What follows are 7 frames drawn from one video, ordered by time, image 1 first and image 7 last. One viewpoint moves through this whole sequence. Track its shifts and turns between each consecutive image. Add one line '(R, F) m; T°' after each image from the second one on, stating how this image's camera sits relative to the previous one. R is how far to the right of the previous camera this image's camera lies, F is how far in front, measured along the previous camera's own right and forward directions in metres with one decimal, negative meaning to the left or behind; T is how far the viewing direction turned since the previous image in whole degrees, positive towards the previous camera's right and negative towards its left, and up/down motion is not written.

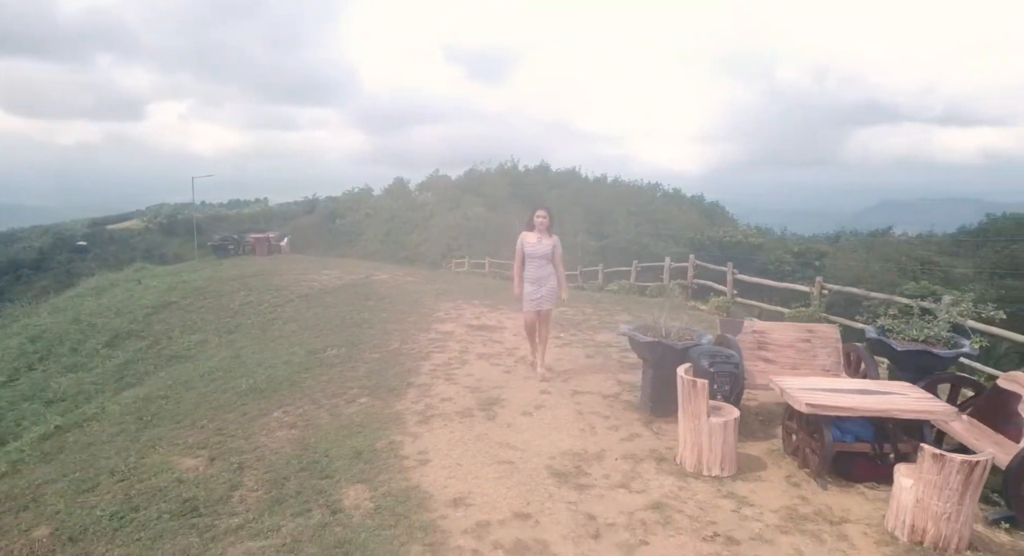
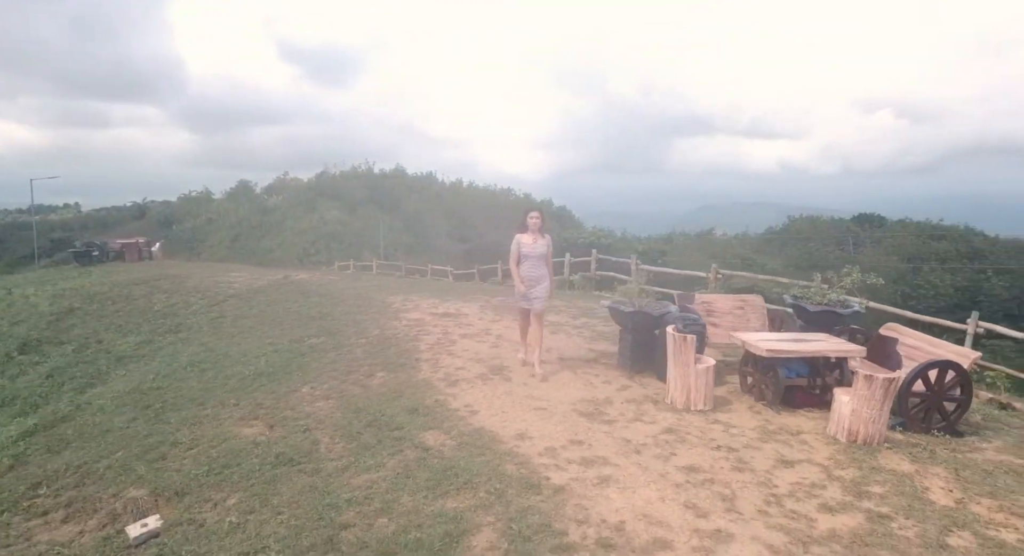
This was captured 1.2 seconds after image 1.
(-1.1, -0.6) m; +11°
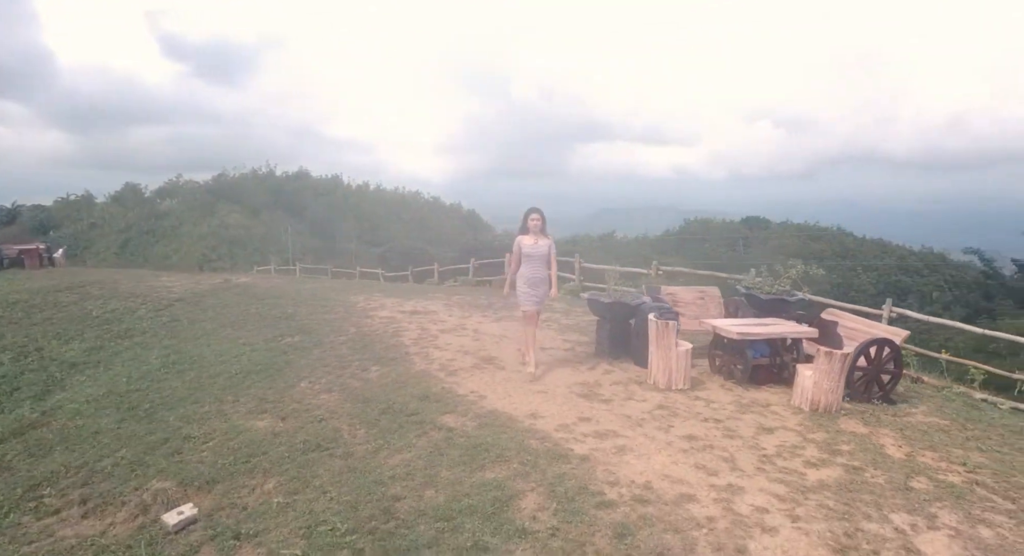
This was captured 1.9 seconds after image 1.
(-0.6, -0.2) m; +7°
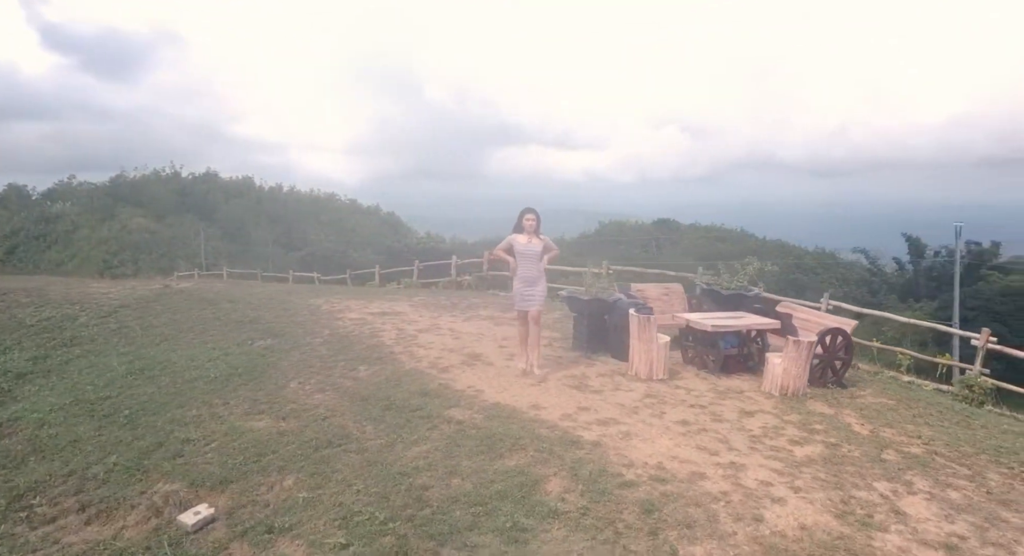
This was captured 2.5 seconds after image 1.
(-0.5, -0.1) m; +6°
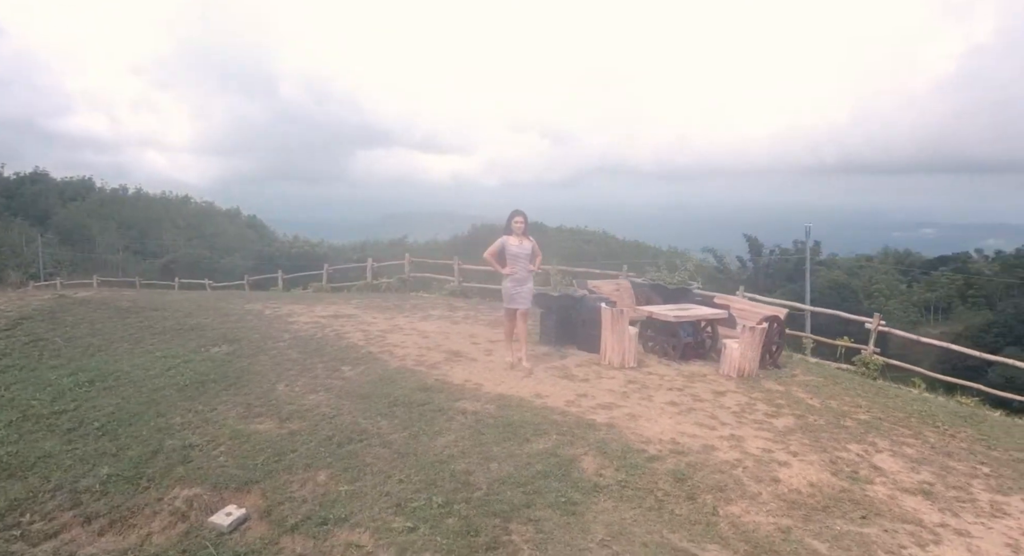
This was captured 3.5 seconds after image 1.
(-0.7, -0.1) m; +9°
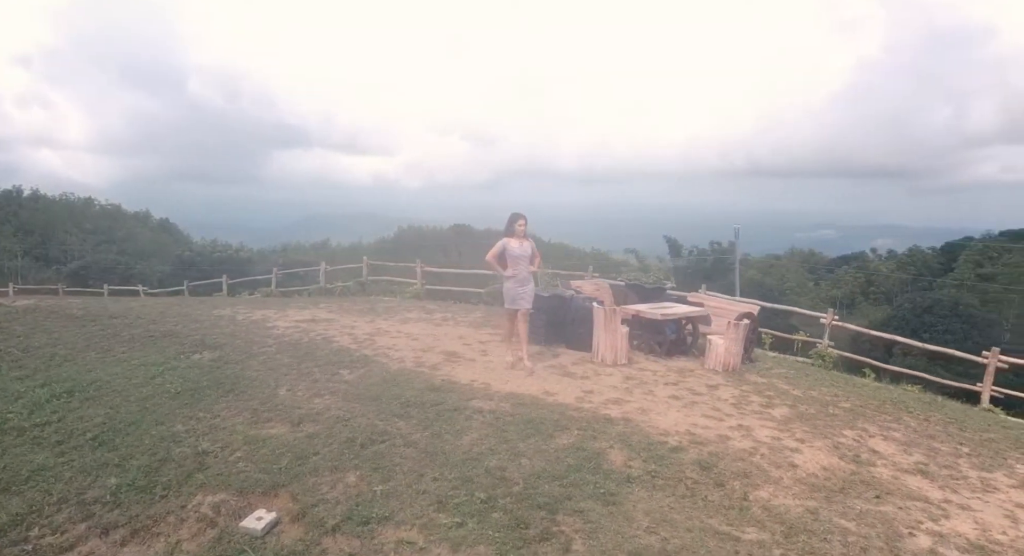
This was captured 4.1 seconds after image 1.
(-0.5, 0.0) m; +5°
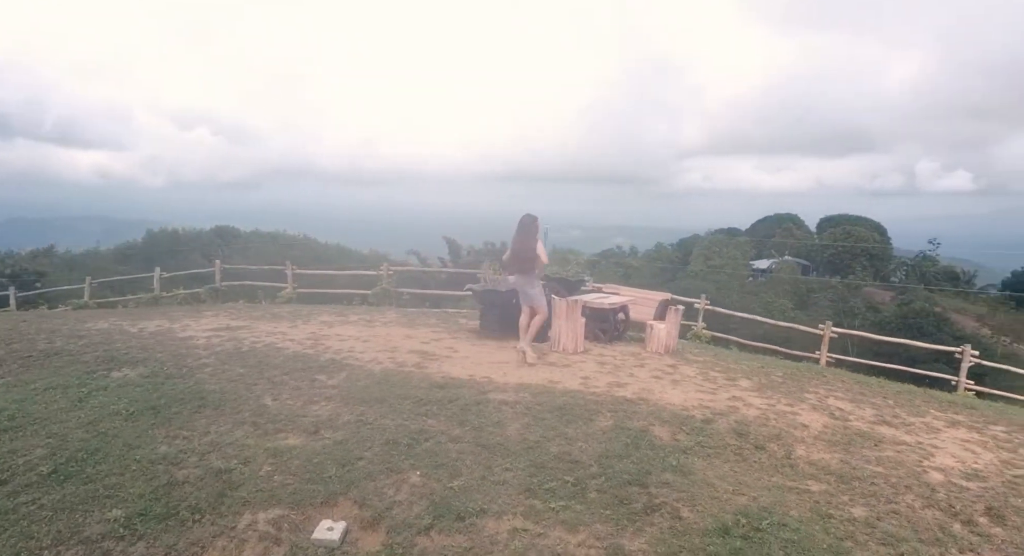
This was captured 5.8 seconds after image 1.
(-1.2, +0.1) m; +14°
